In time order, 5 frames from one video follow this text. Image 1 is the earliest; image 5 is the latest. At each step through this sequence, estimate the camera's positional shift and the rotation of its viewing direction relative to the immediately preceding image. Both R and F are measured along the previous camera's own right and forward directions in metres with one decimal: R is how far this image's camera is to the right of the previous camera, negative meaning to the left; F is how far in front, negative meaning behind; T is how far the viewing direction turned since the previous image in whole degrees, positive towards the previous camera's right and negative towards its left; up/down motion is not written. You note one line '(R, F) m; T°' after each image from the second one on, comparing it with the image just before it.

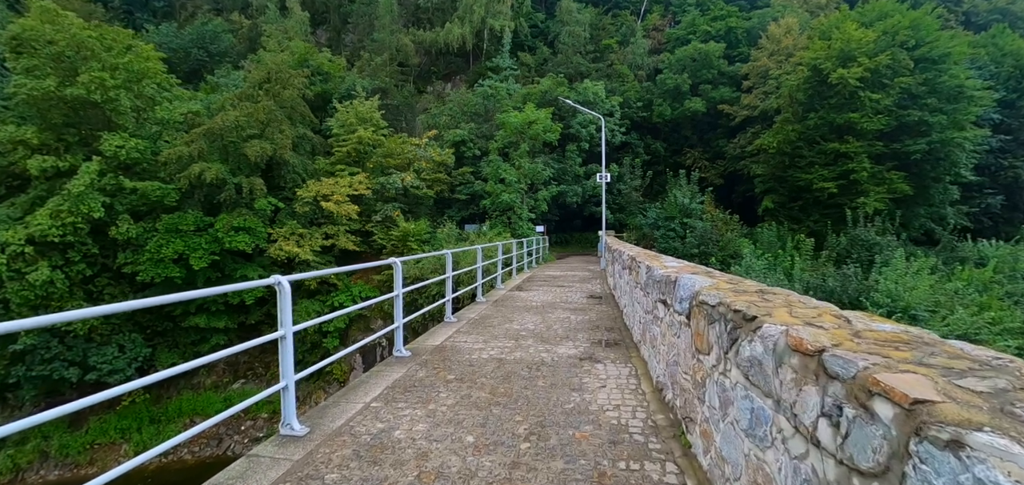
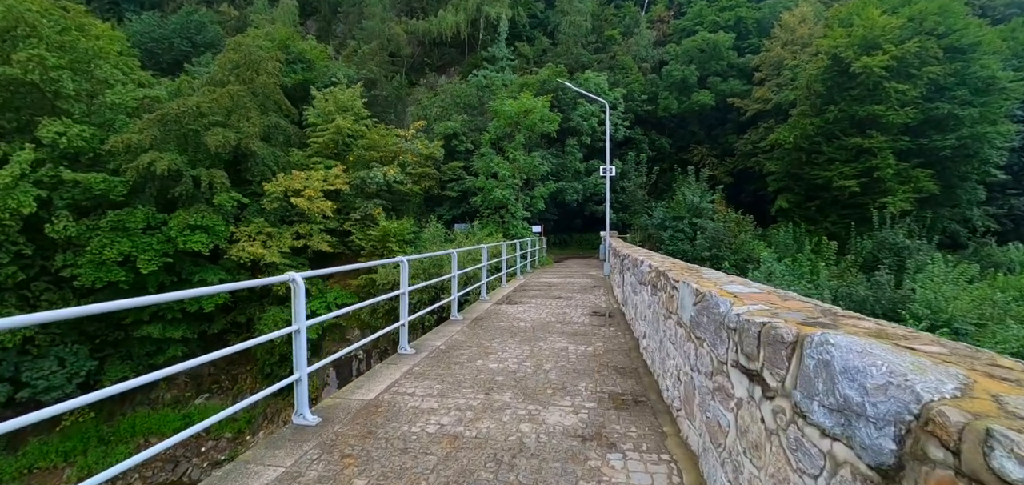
(+0.2, +1.3) m; 0°
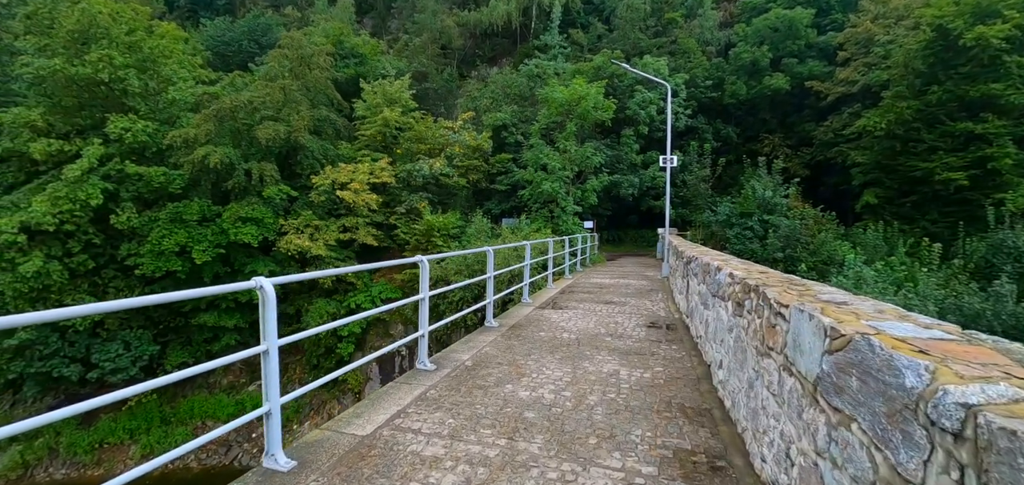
(+0.1, +0.7) m; -6°
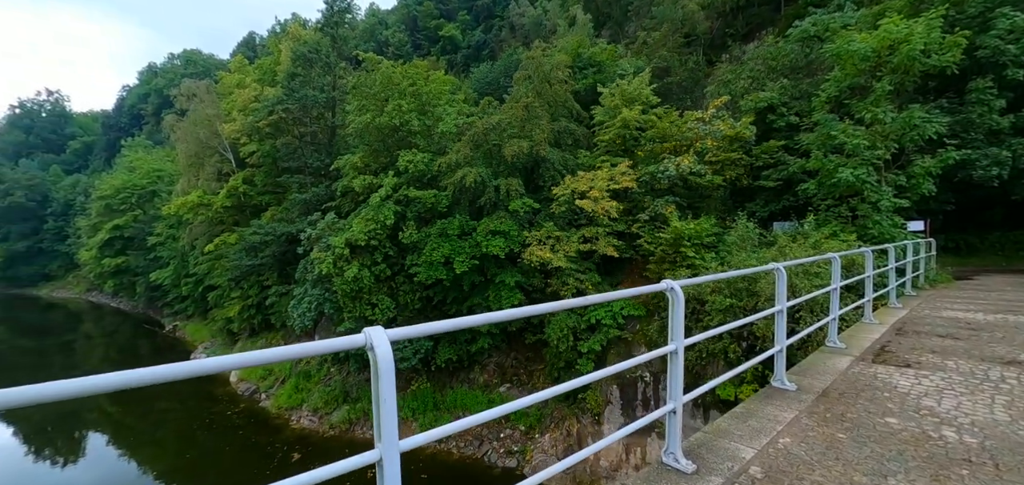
(-0.2, +1.2) m; -28°
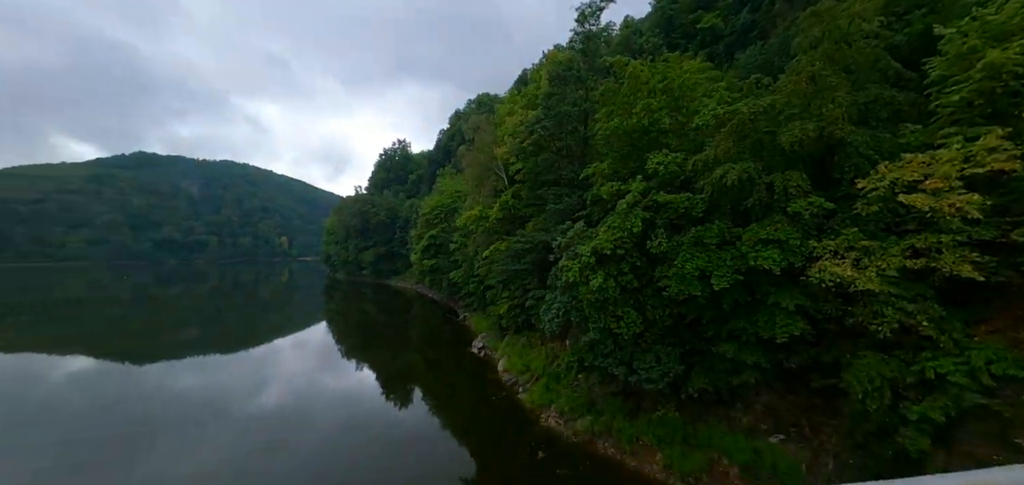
(-0.1, +1.3) m; -29°
